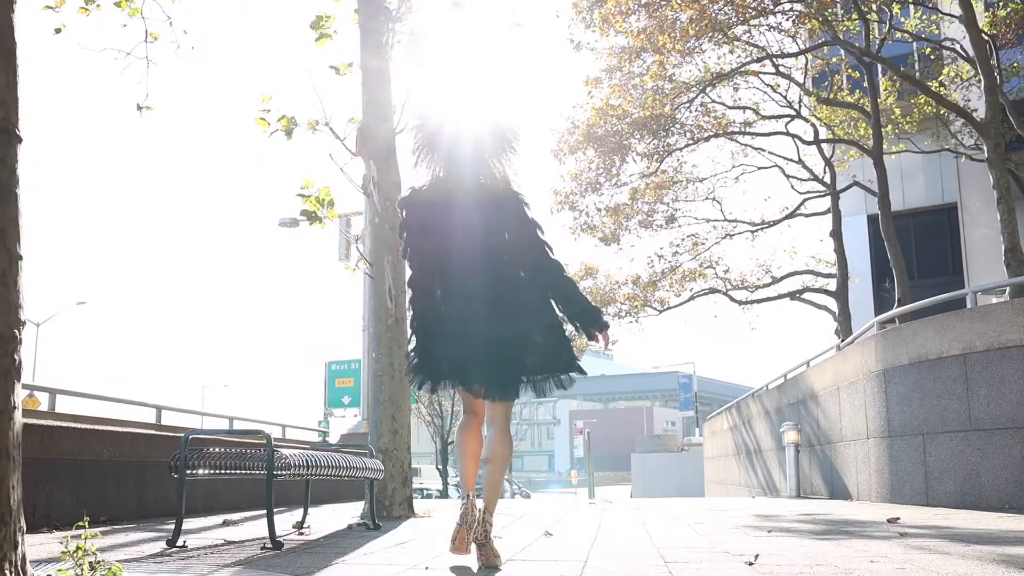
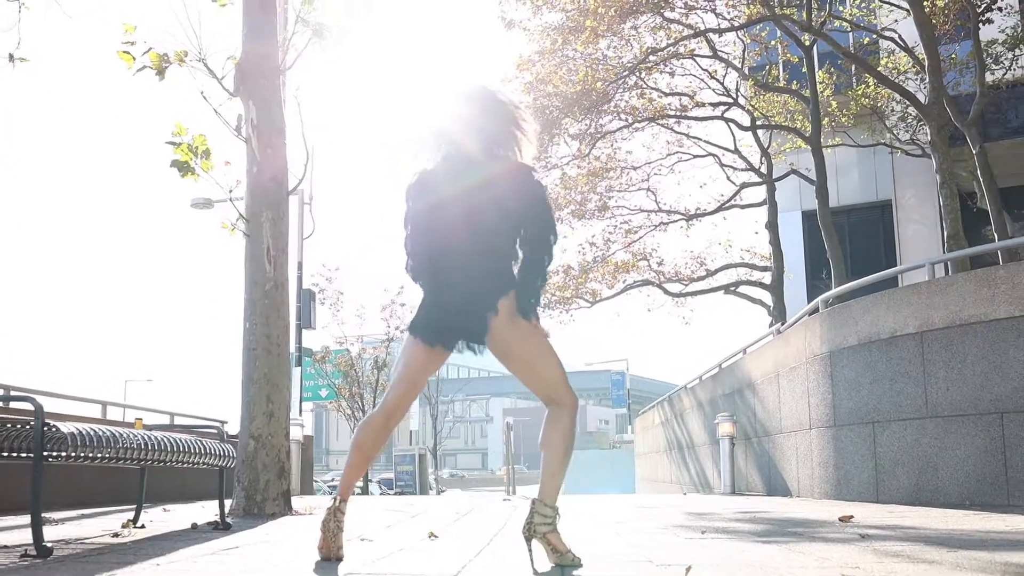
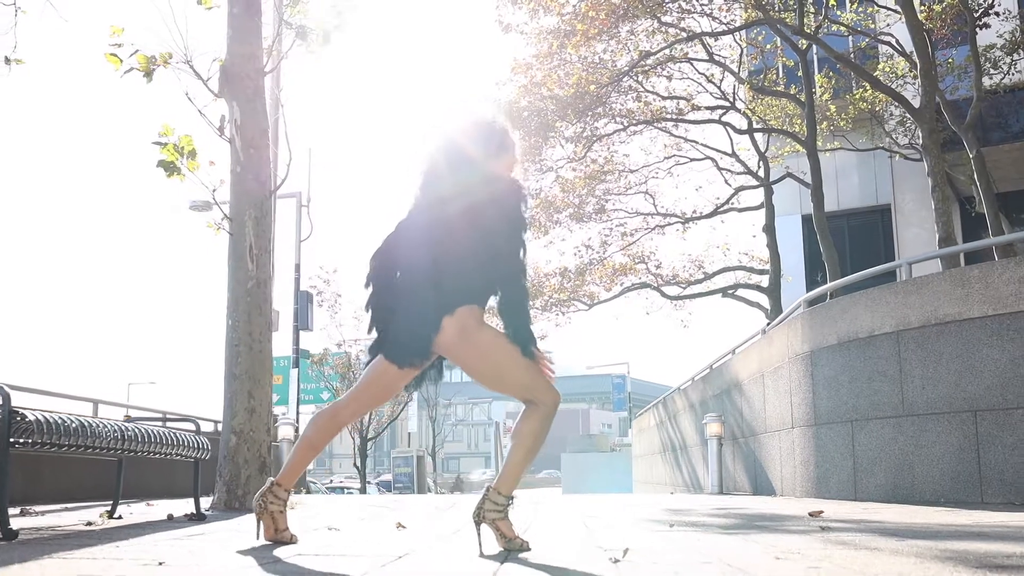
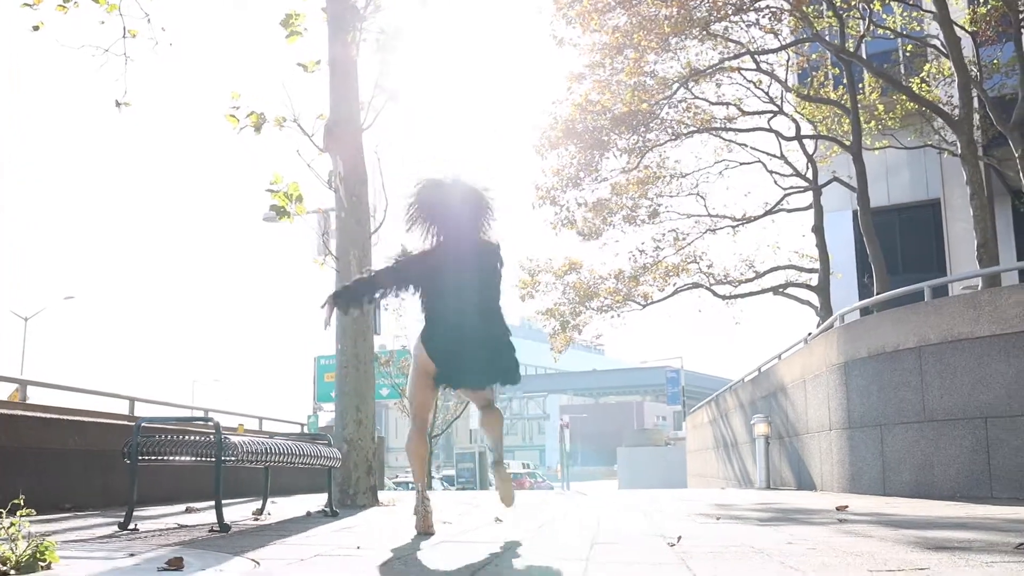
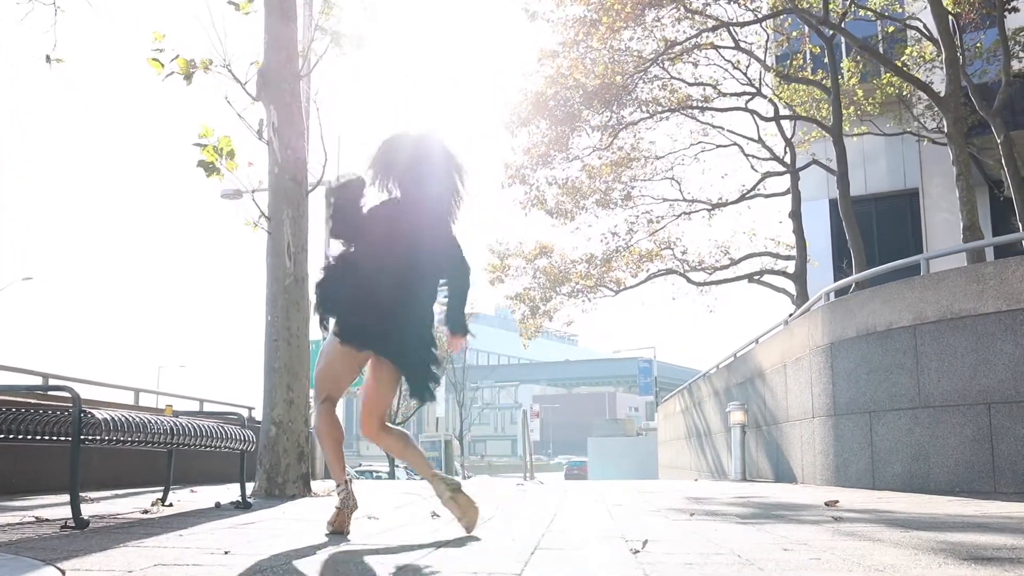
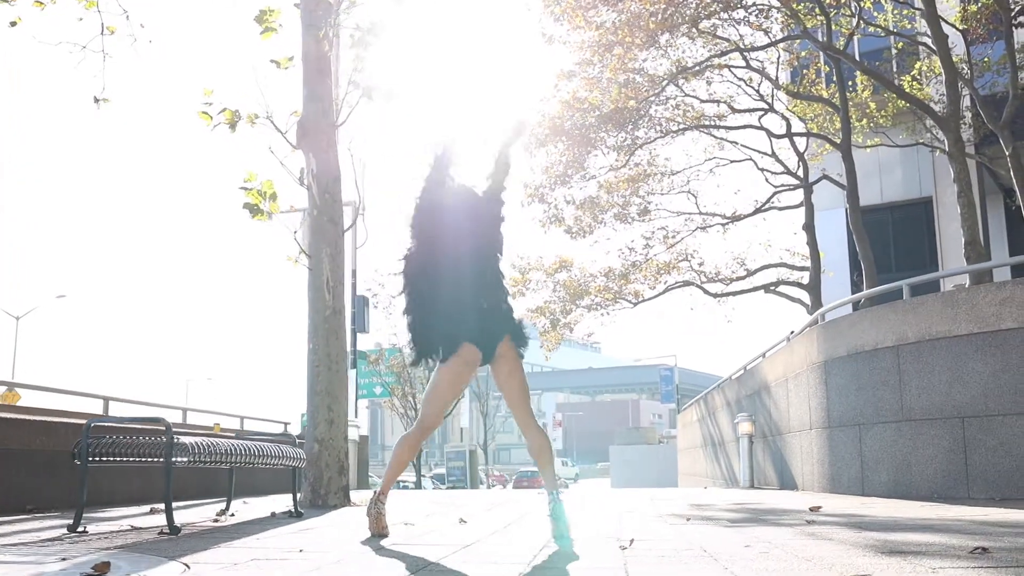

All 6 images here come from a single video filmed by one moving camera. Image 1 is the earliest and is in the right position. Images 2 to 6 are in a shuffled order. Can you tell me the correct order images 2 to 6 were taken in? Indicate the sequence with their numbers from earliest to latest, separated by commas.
4, 6, 5, 2, 3
